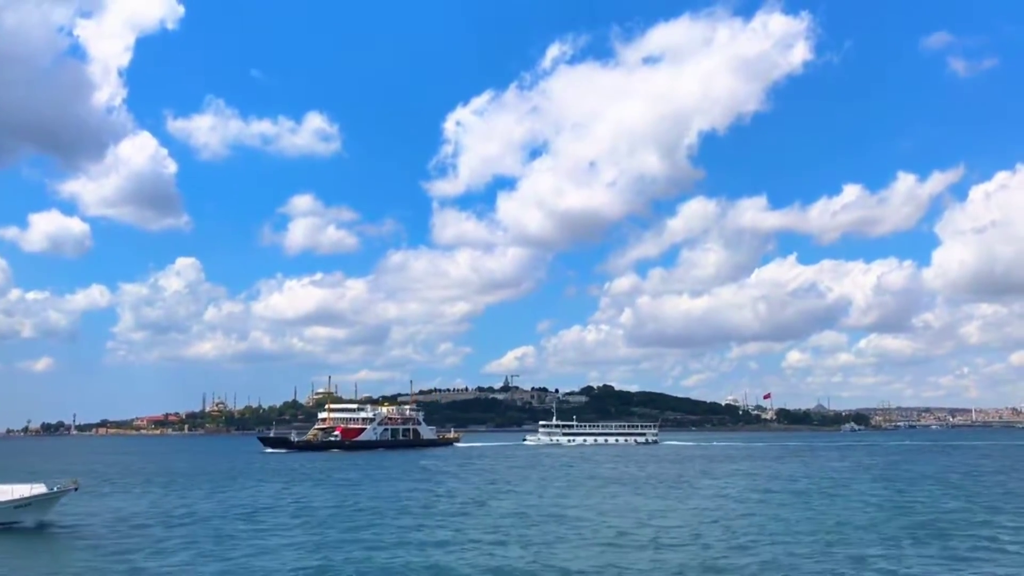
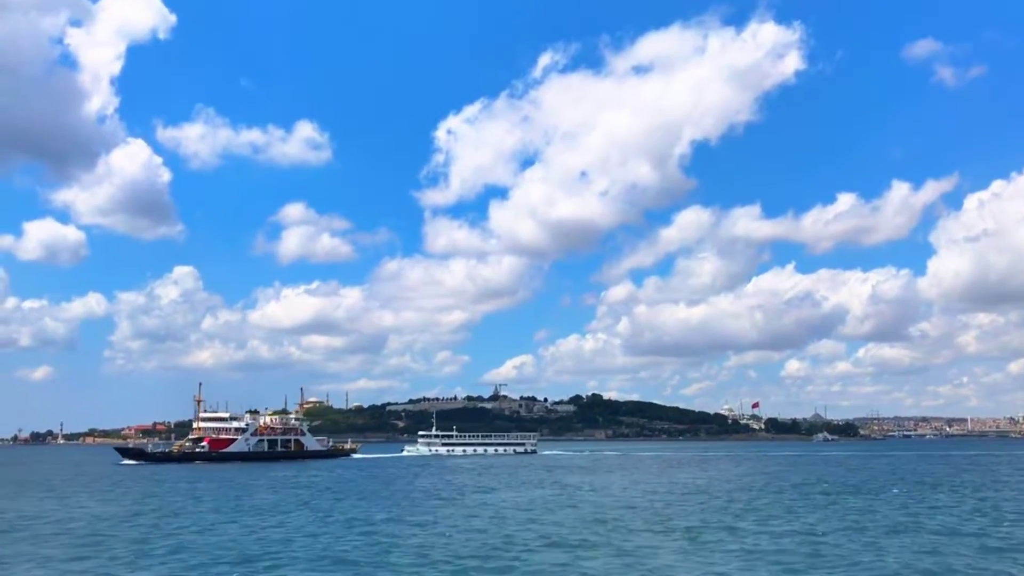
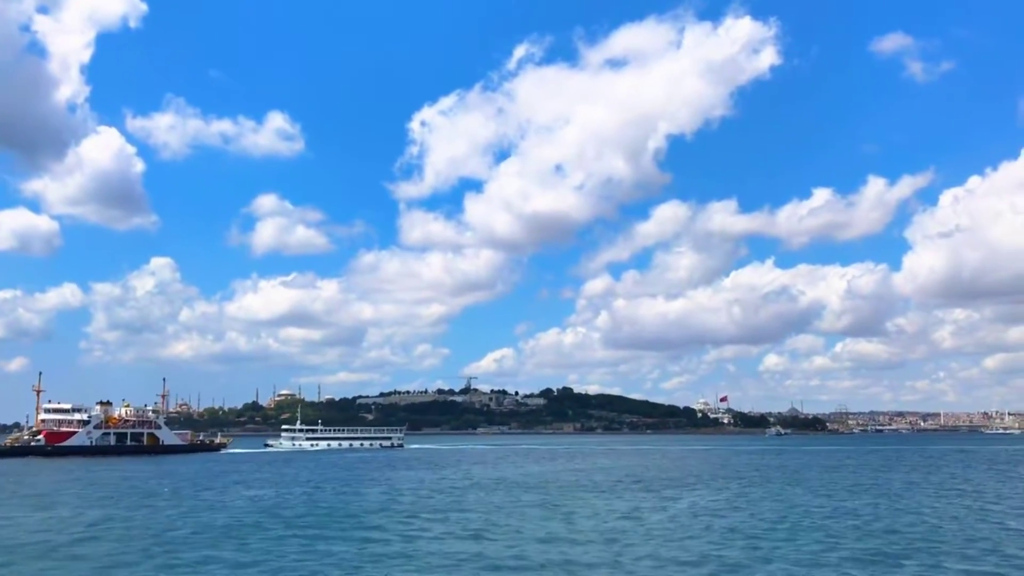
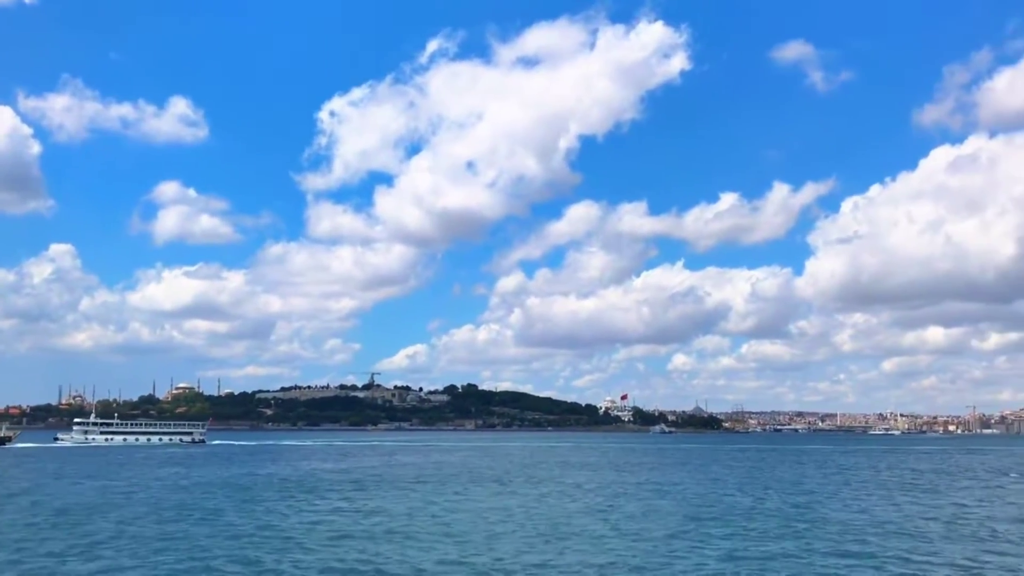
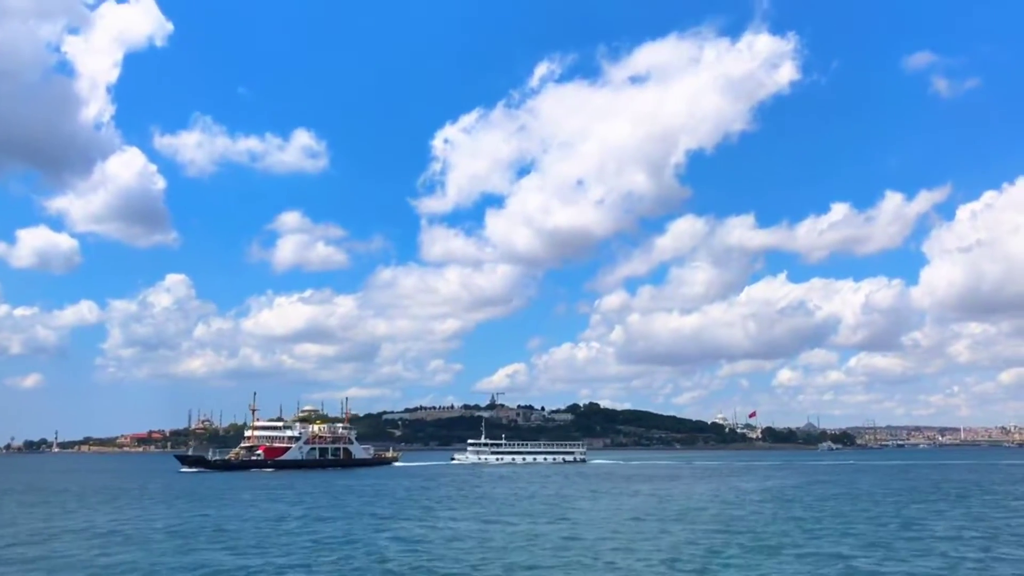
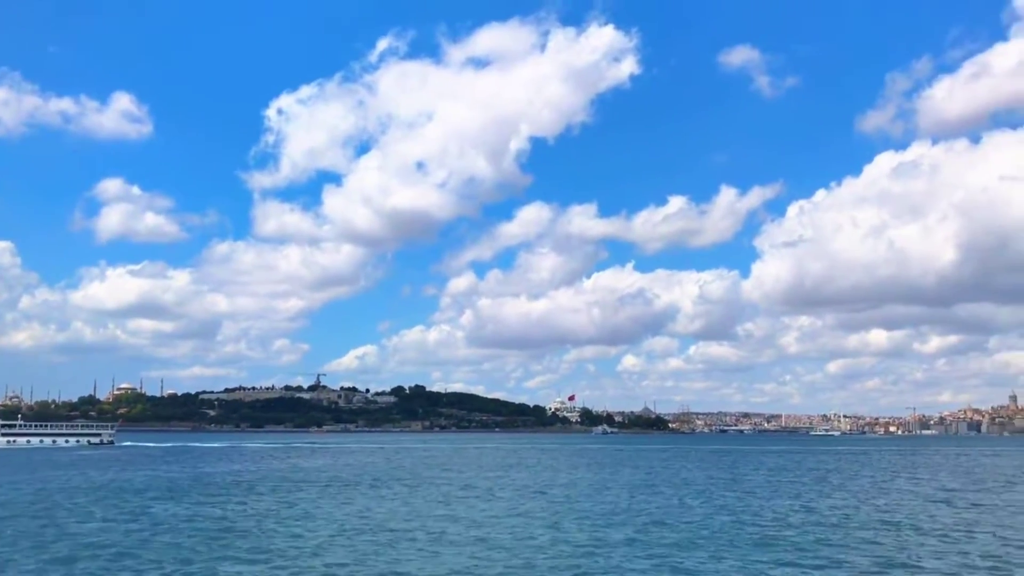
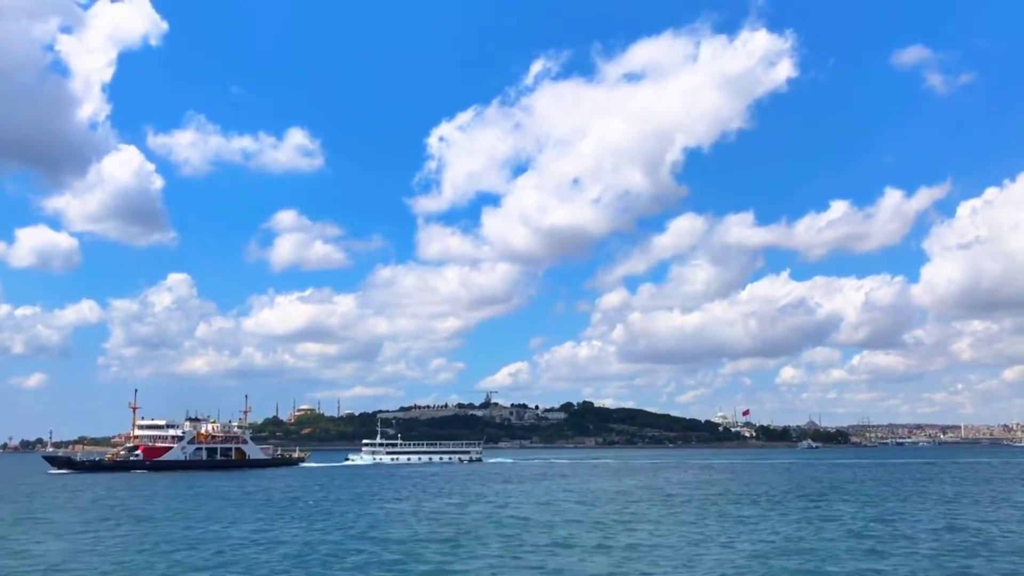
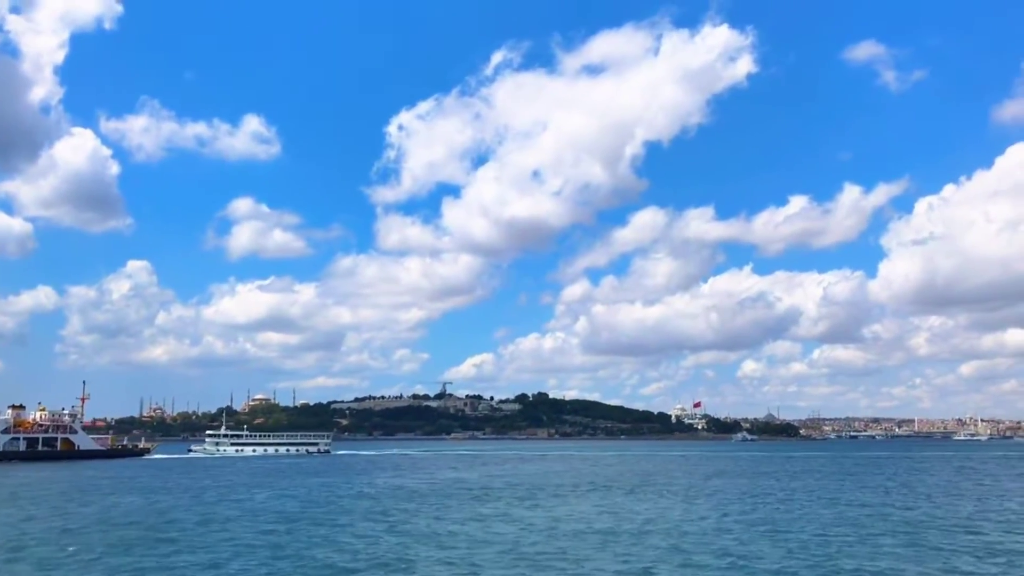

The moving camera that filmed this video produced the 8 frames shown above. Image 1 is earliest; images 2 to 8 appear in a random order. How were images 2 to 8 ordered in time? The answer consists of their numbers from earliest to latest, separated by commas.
5, 2, 7, 3, 8, 4, 6
